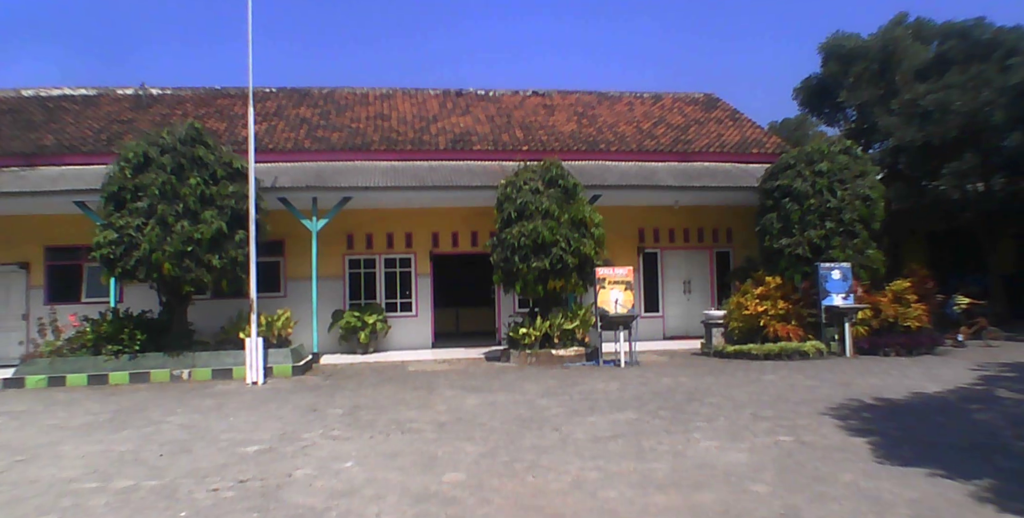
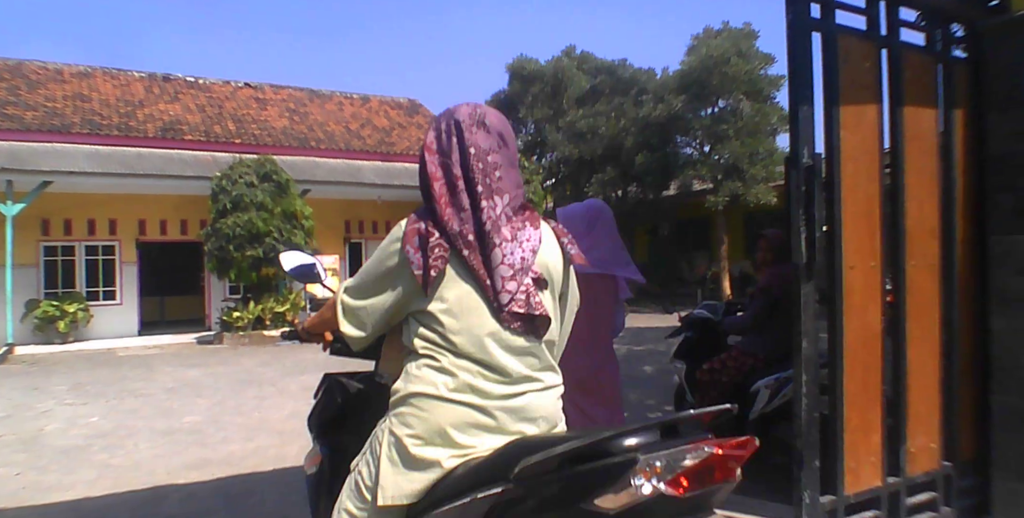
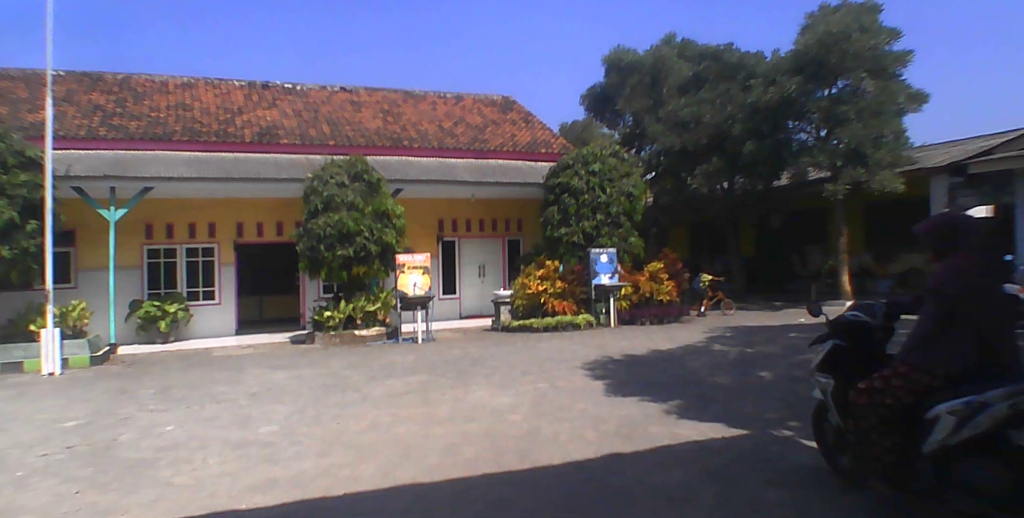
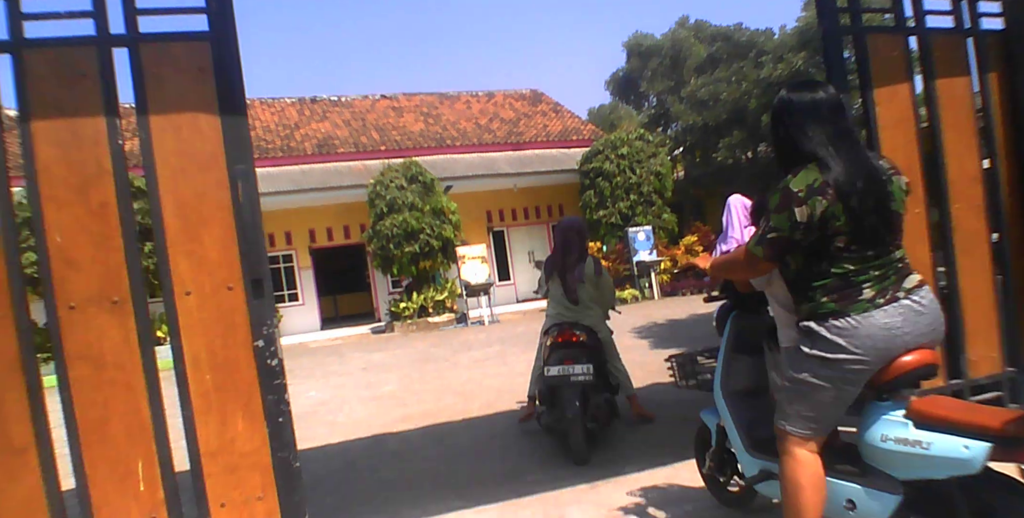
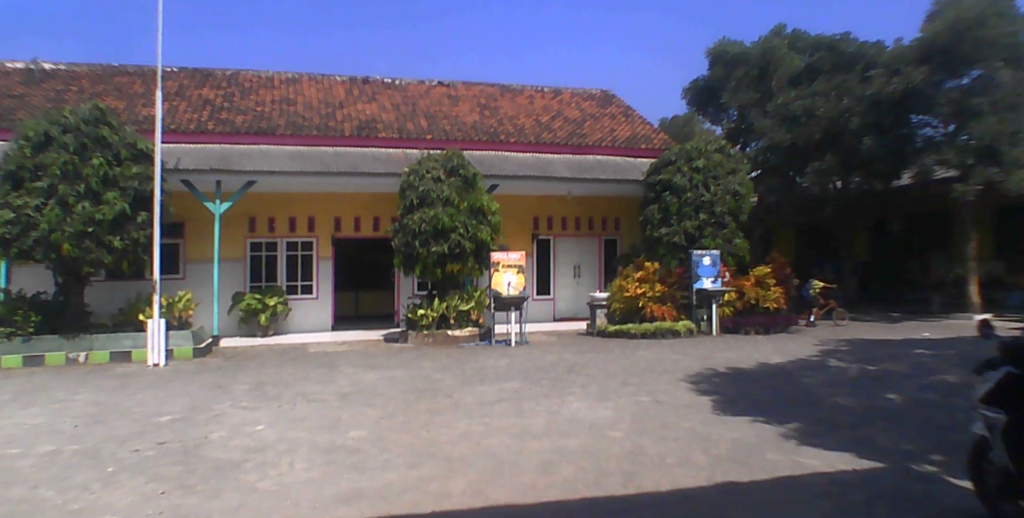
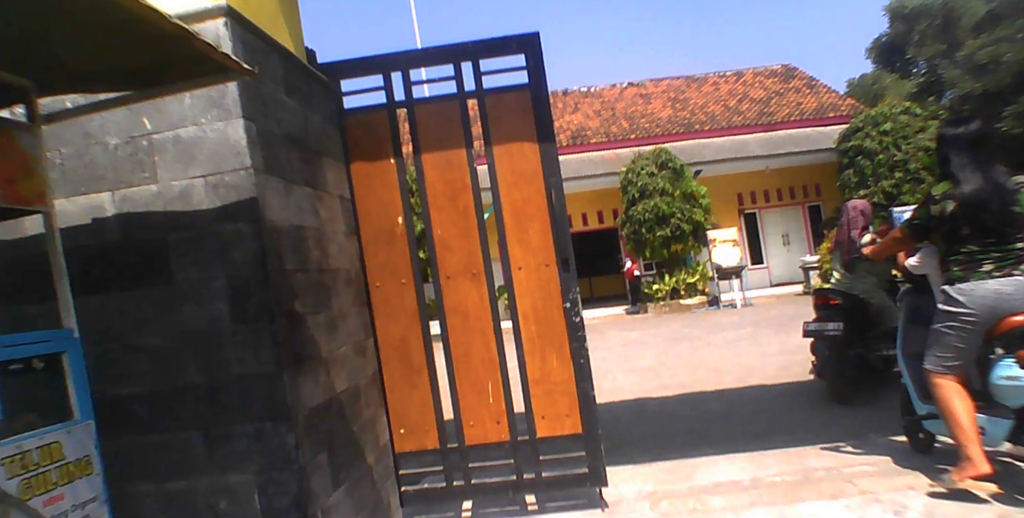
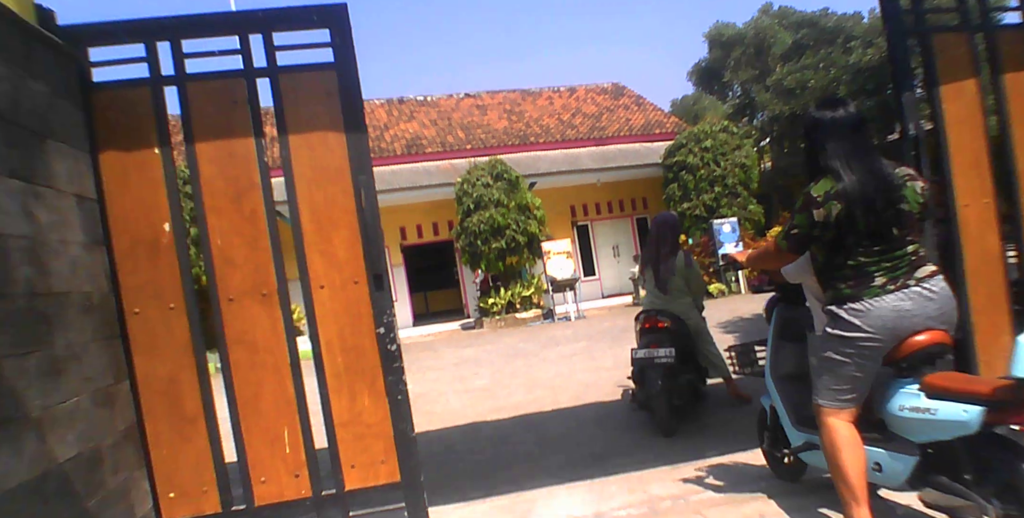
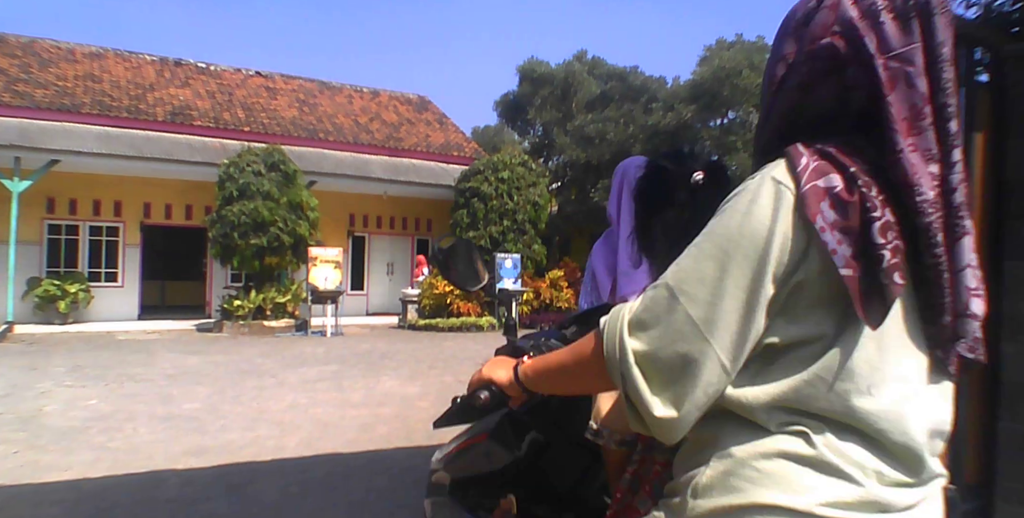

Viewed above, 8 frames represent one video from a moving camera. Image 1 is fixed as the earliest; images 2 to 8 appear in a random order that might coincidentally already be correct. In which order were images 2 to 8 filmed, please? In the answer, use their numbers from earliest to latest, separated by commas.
5, 3, 8, 2, 4, 7, 6
